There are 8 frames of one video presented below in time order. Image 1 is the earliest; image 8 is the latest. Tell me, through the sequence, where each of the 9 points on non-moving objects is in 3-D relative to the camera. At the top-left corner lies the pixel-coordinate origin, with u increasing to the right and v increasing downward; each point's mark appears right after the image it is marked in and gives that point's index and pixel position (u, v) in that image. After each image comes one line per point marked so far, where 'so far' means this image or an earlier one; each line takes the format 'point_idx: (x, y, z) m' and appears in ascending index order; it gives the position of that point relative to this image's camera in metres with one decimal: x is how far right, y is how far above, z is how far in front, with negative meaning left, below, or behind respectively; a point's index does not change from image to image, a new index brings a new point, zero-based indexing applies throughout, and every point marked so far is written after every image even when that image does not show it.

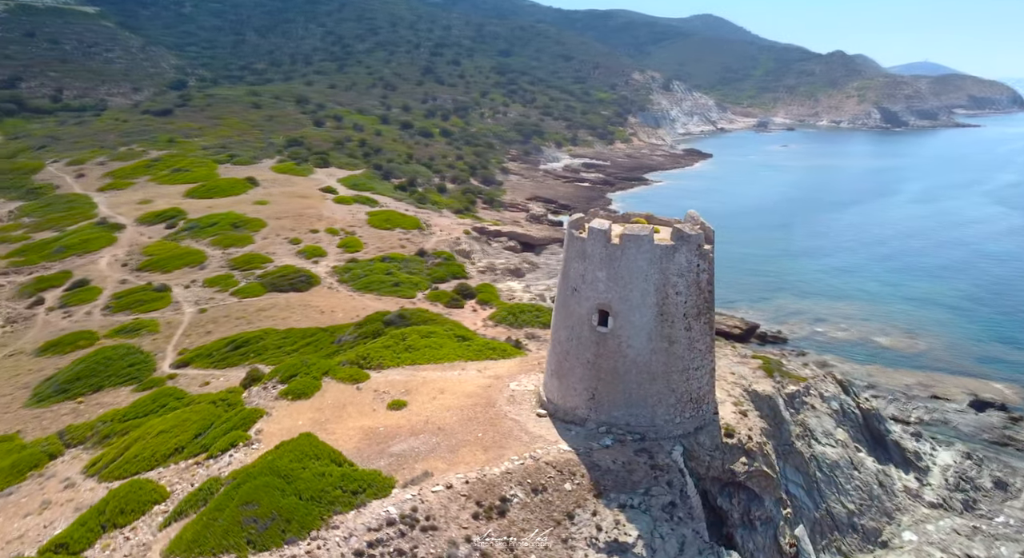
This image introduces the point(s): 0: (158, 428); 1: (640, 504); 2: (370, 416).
0: (-8.9, -3.8, +16.4) m
1: (+2.1, -3.8, +11.2) m
2: (-3.4, -3.2, +15.7) m
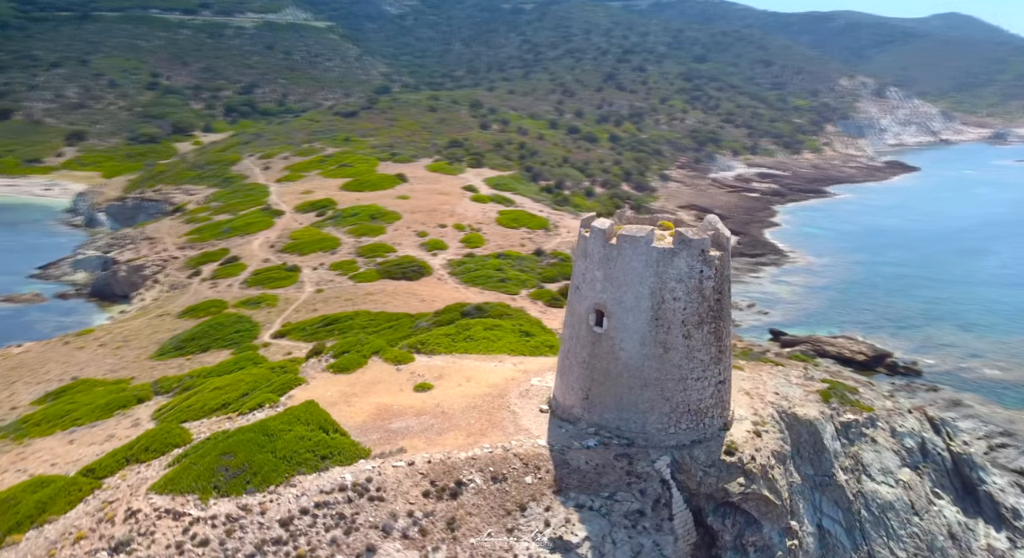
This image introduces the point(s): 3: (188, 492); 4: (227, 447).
0: (-8.2, -3.0, +18.2) m
1: (+1.4, -3.7, +10.7) m
2: (-3.0, -2.8, +16.3) m
3: (-5.4, -3.5, +10.7) m
4: (-5.2, -3.1, +11.7) m
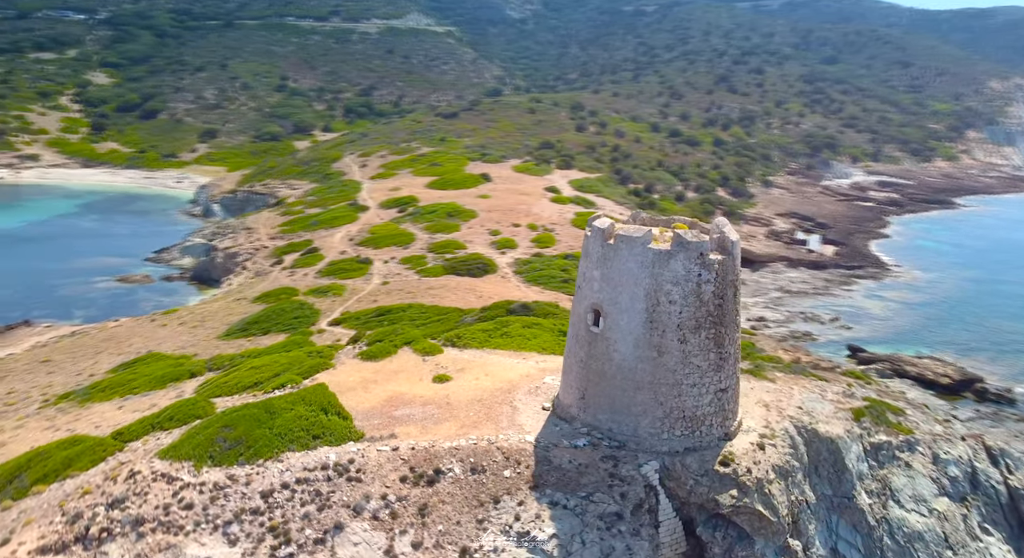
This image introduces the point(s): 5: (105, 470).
0: (-7.5, -2.5, +19.2) m
1: (+0.9, -3.6, +10.5) m
2: (-2.5, -2.6, +16.7) m
3: (-5.8, -3.1, +11.4) m
4: (-5.4, -2.7, +12.4) m
5: (-7.3, -3.4, +11.6) m
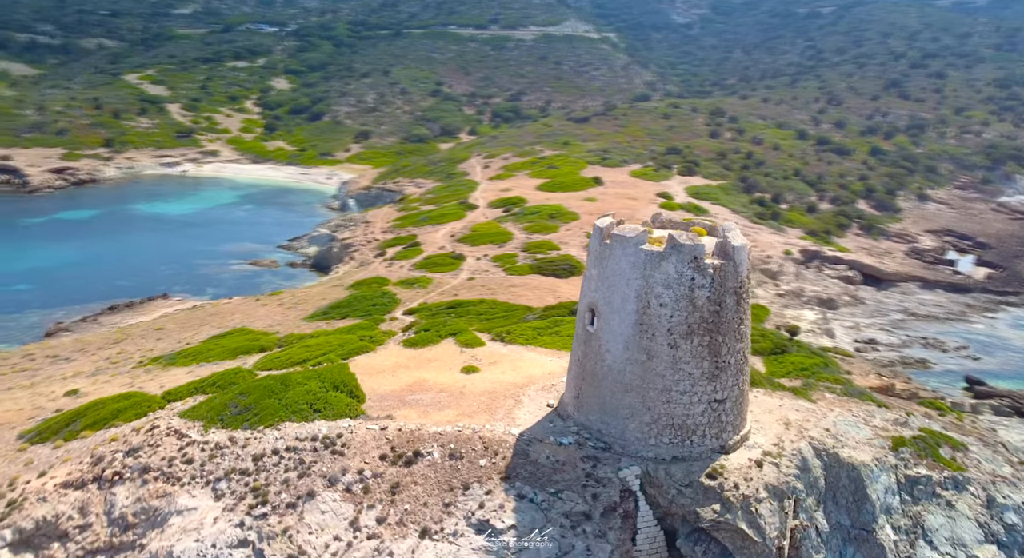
0: (-6.3, -2.1, +20.5) m
1: (+0.4, -3.5, +10.4) m
2: (-1.8, -2.4, +17.1) m
3: (-6.0, -2.7, +12.5) m
4: (-5.4, -2.3, +13.3) m
5: (-7.5, -2.9, +13.0) m
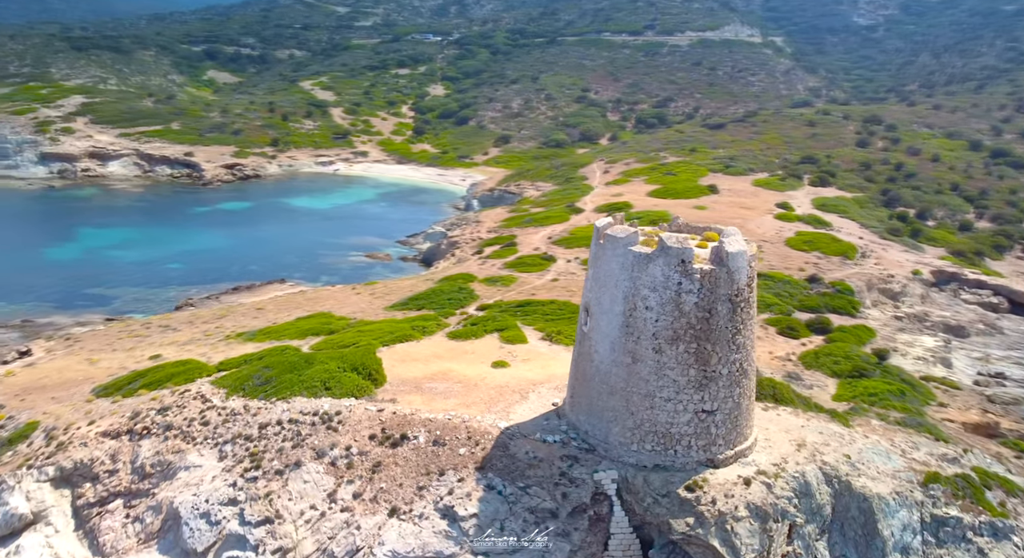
0: (-4.8, -1.7, +21.5) m
1: (-0.1, -3.4, +10.4) m
2: (-1.1, -2.2, +17.4) m
3: (-6.0, -2.2, +13.6) m
4: (-5.2, -1.9, +14.4) m
5: (-7.3, -2.3, +14.3) m
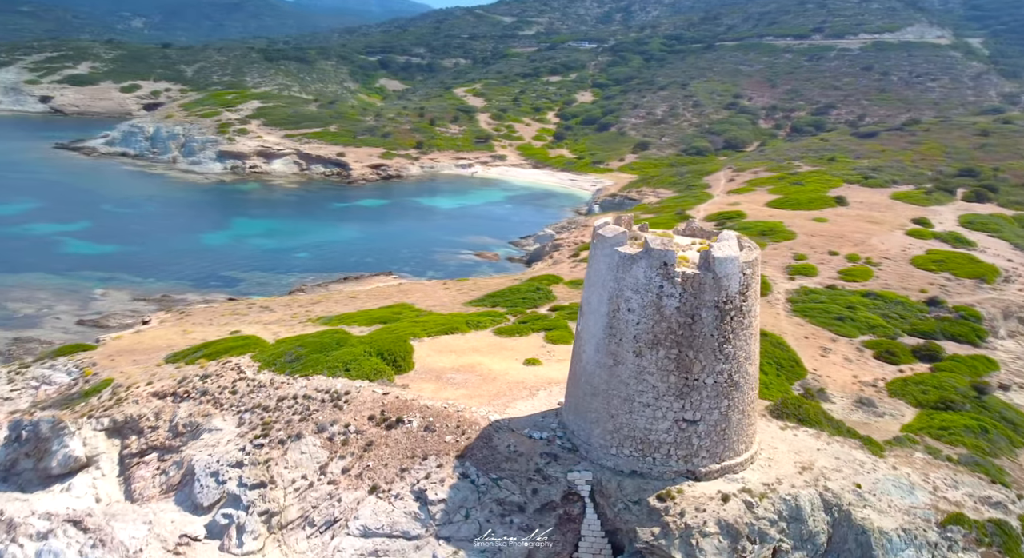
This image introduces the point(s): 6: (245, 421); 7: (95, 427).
0: (-3.1, -1.5, +22.3) m
1: (-0.5, -3.3, +10.6) m
2: (-0.2, -2.1, +17.6) m
3: (-5.7, -1.9, +14.8) m
4: (-4.8, -1.5, +15.4) m
5: (-6.9, -1.9, +15.7) m
6: (-5.2, -2.8, +12.9) m
7: (-9.0, -3.2, +14.2) m
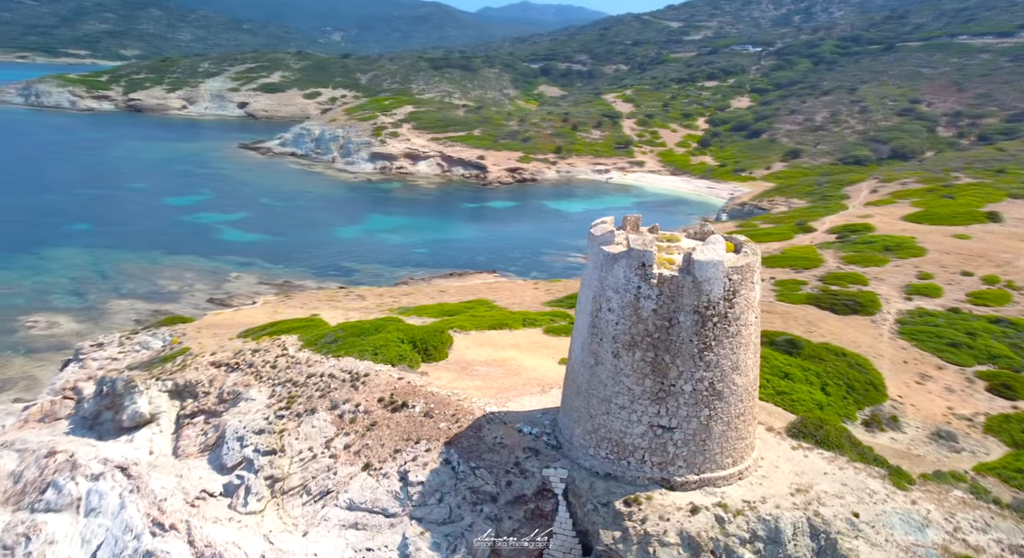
0: (-1.1, -1.3, +22.9) m
1: (-0.8, -3.2, +10.9) m
2: (+0.8, -2.1, +17.7) m
3: (-5.1, -1.5, +15.9) m
4: (-4.1, -1.2, +16.4) m
5: (-6.1, -1.5, +17.1) m
6: (-5.0, -2.4, +14.0) m
7: (-8.5, -2.7, +15.9) m
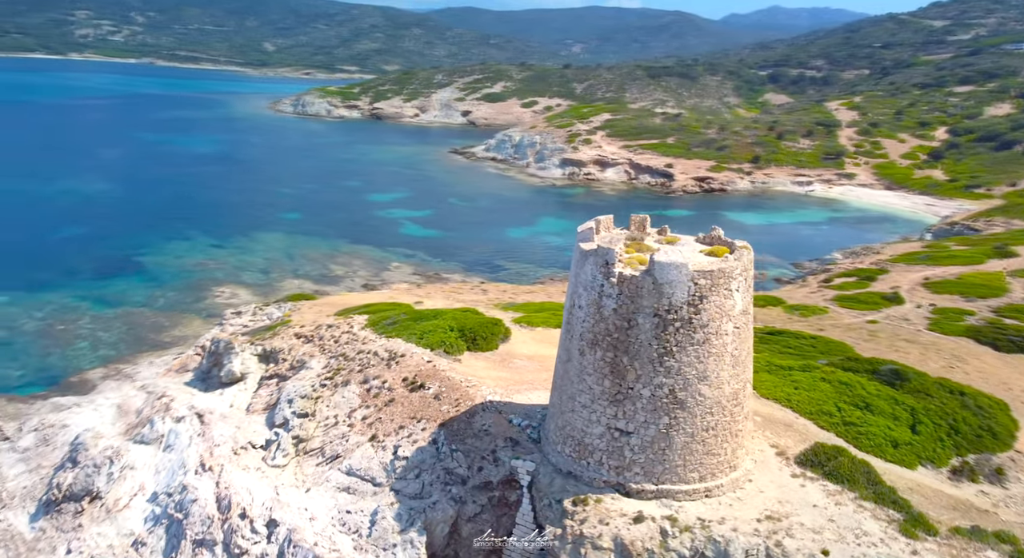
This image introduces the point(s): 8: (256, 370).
0: (+1.7, -1.3, +23.2) m
1: (-1.2, -3.0, +11.5) m
2: (+2.2, -2.1, +17.7) m
3: (-3.9, -1.1, +17.5) m
4: (-2.8, -0.9, +17.6) m
5: (-4.6, -1.1, +18.8) m
6: (-4.4, -2.0, +15.6) m
7: (-7.3, -2.0, +18.3) m
8: (-7.0, -2.5, +17.8) m
